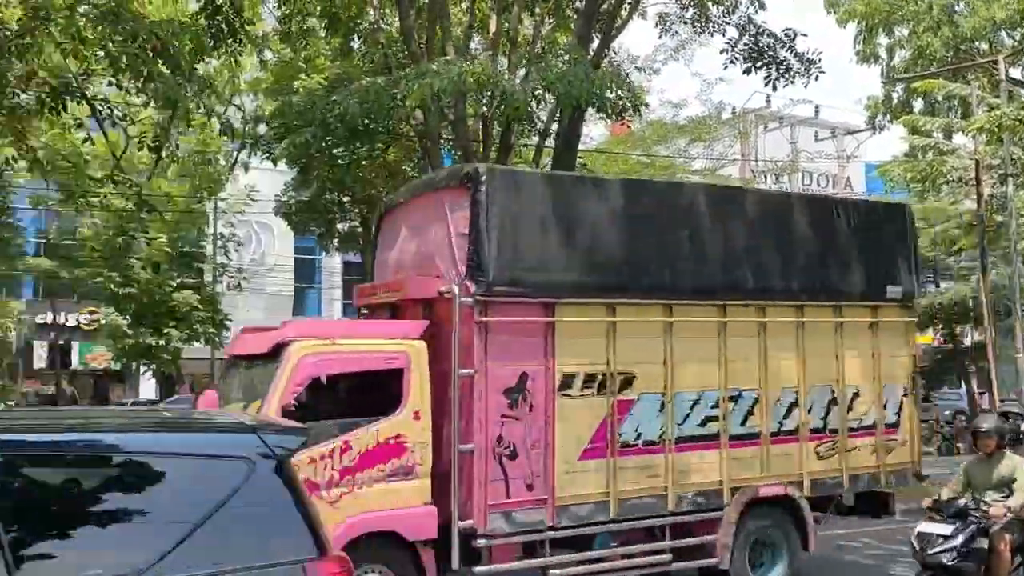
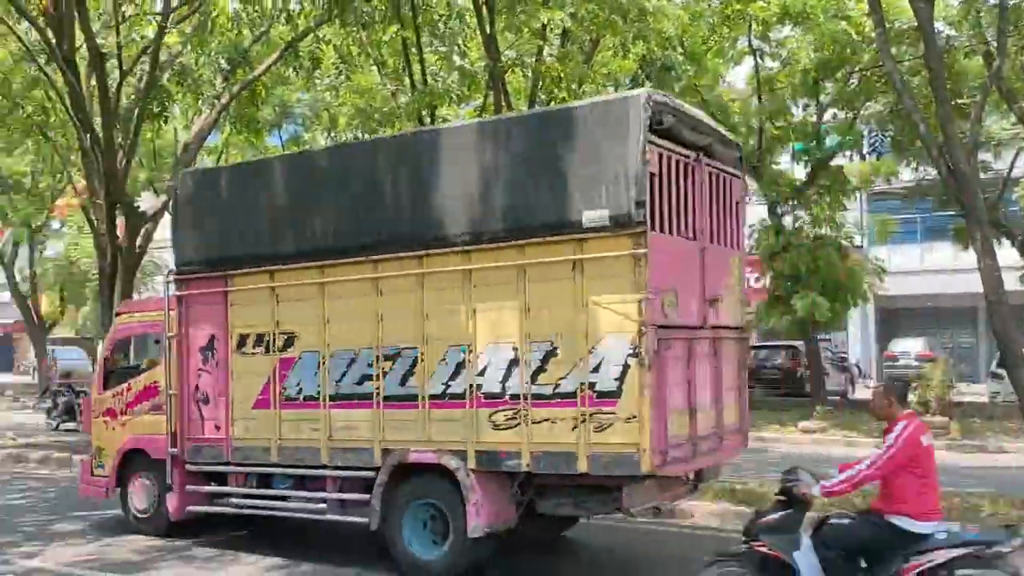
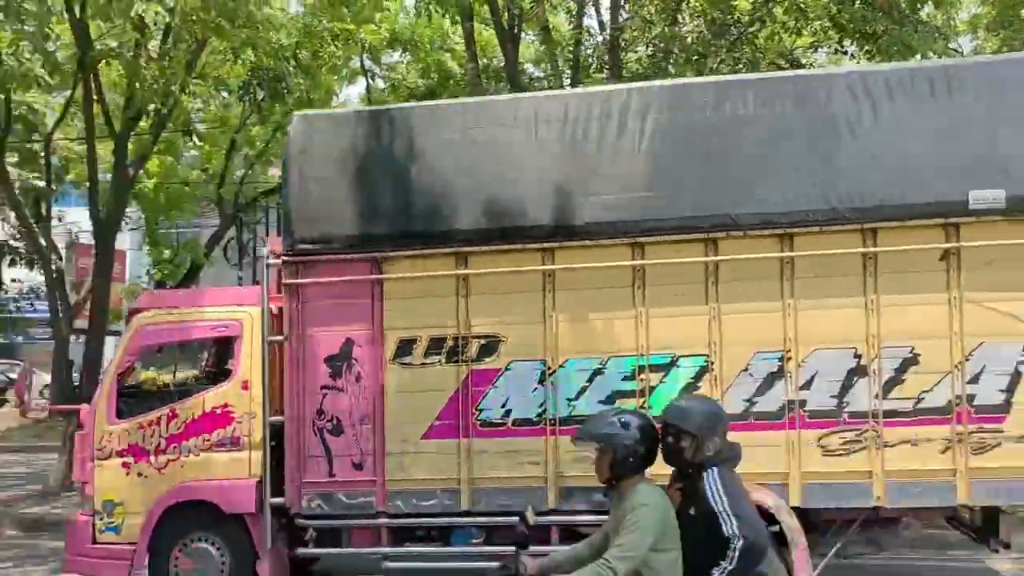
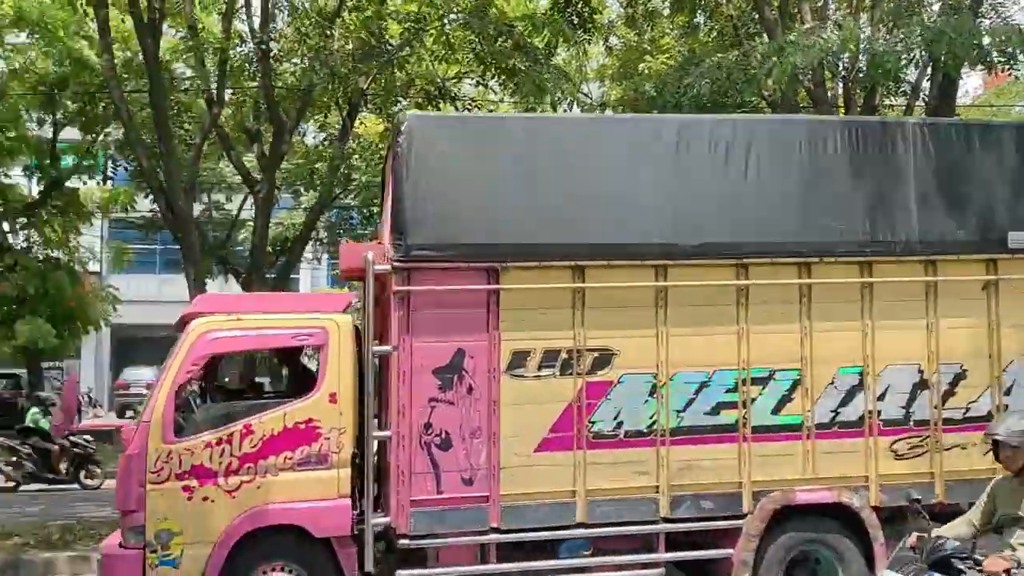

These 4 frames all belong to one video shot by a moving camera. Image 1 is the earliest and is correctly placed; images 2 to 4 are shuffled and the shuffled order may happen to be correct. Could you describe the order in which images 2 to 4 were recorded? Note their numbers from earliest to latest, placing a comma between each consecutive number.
4, 3, 2
